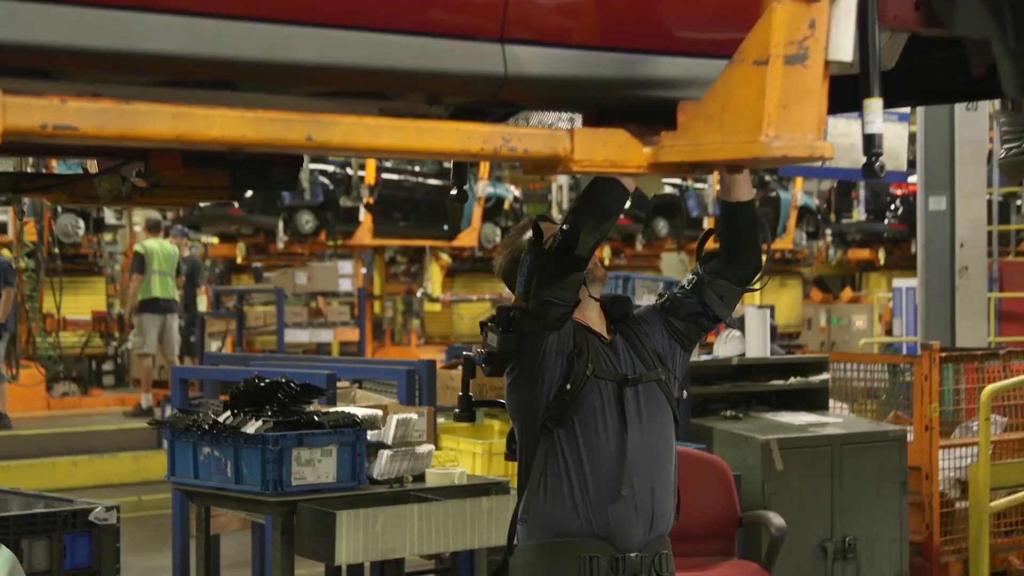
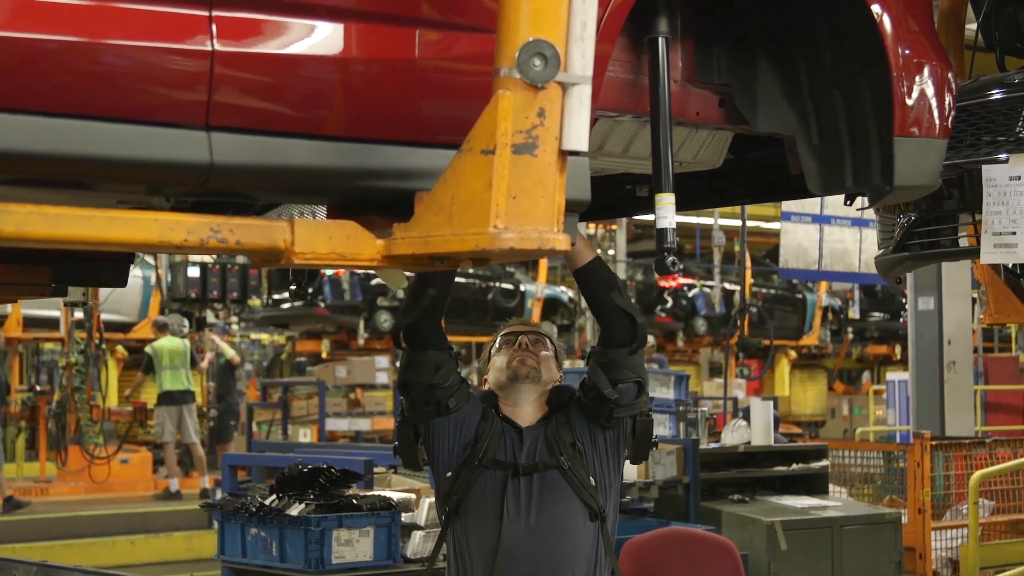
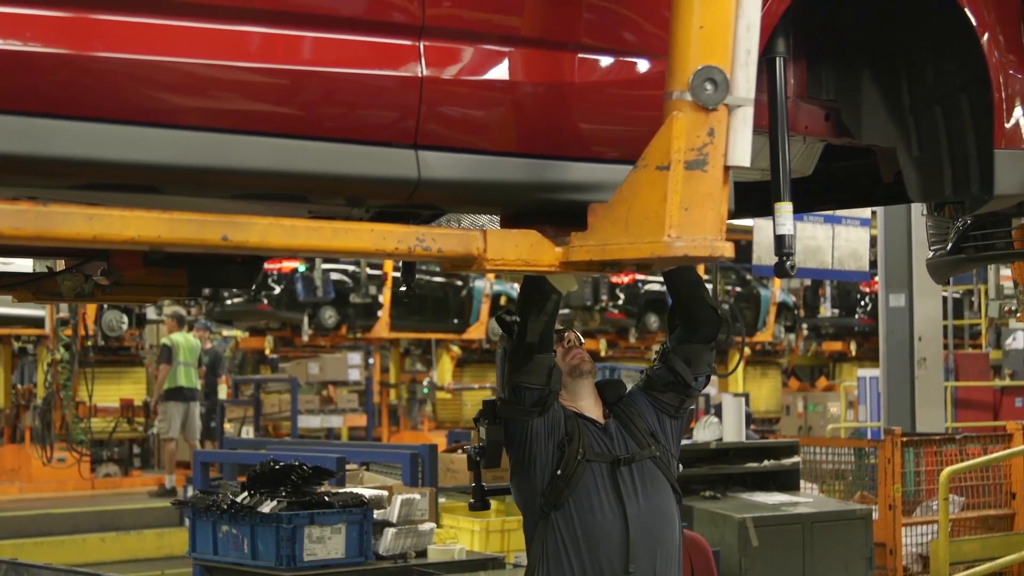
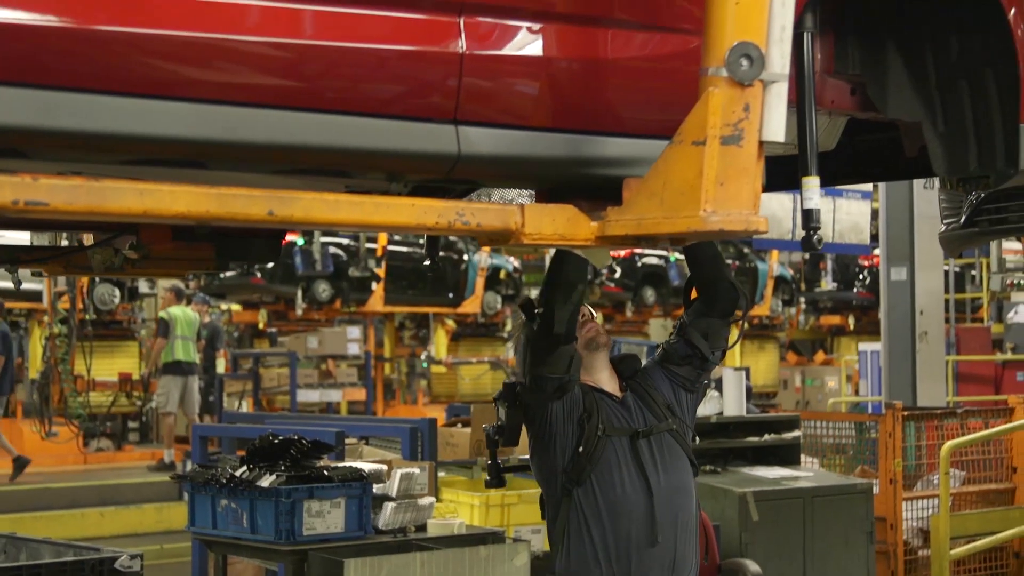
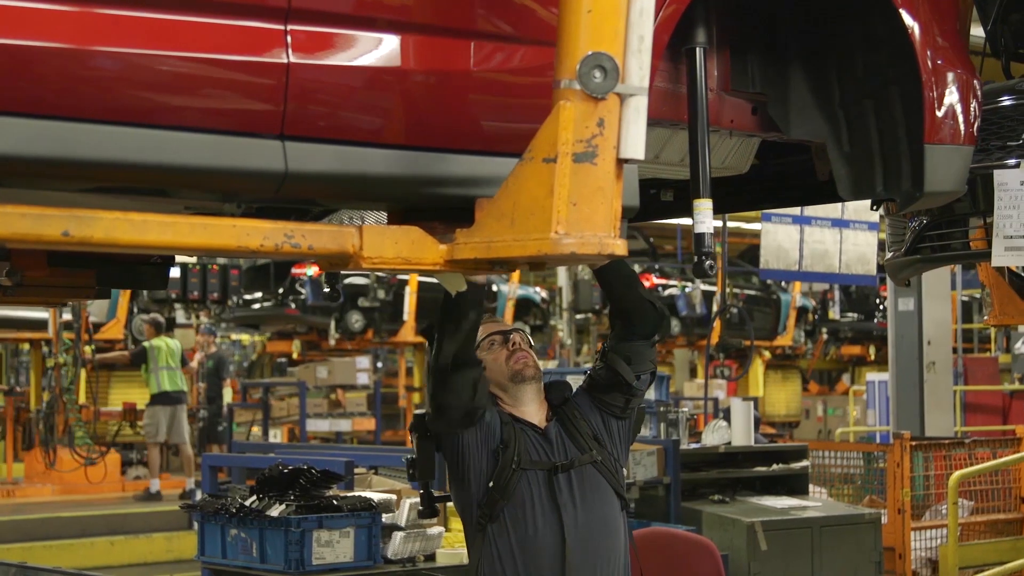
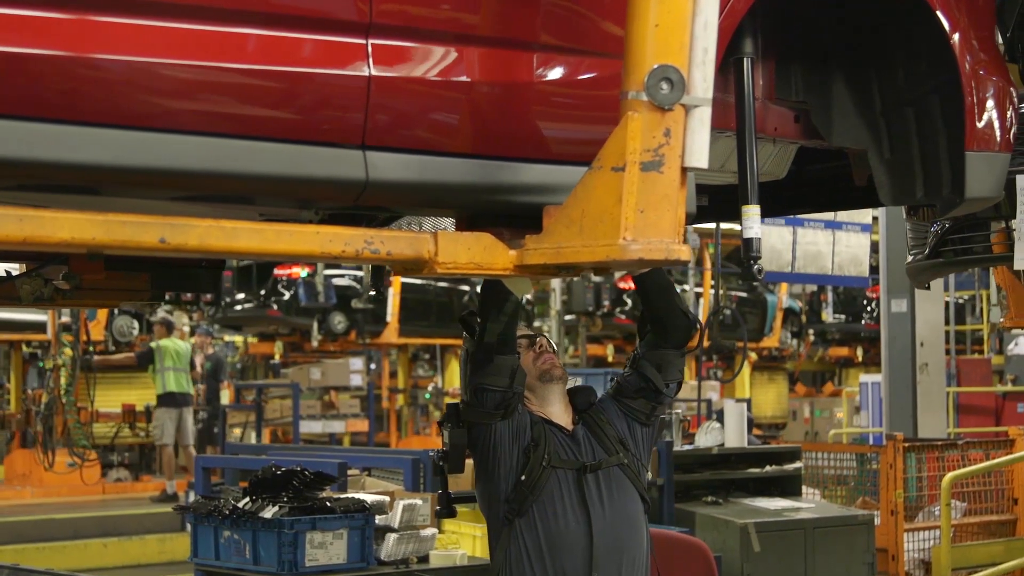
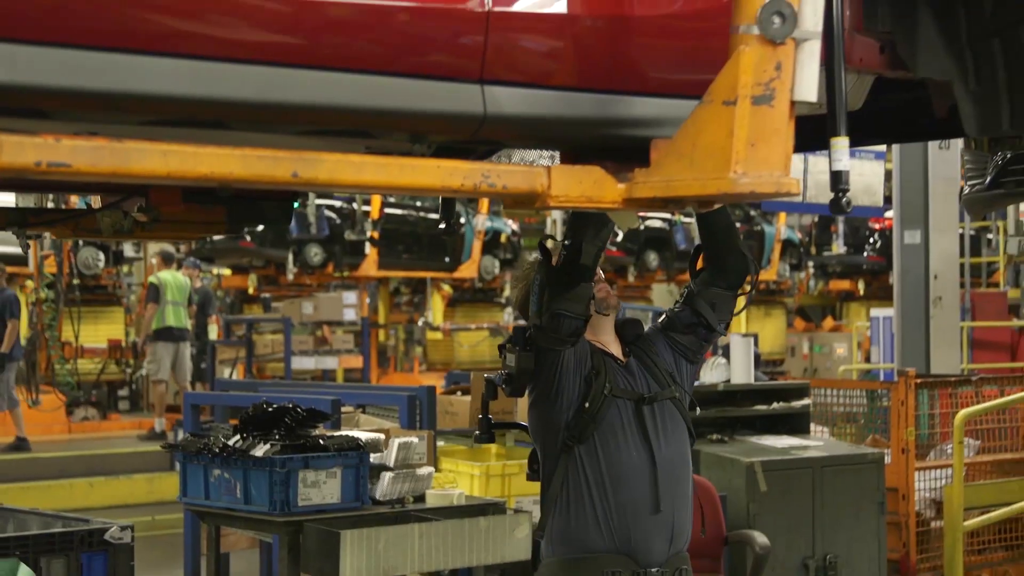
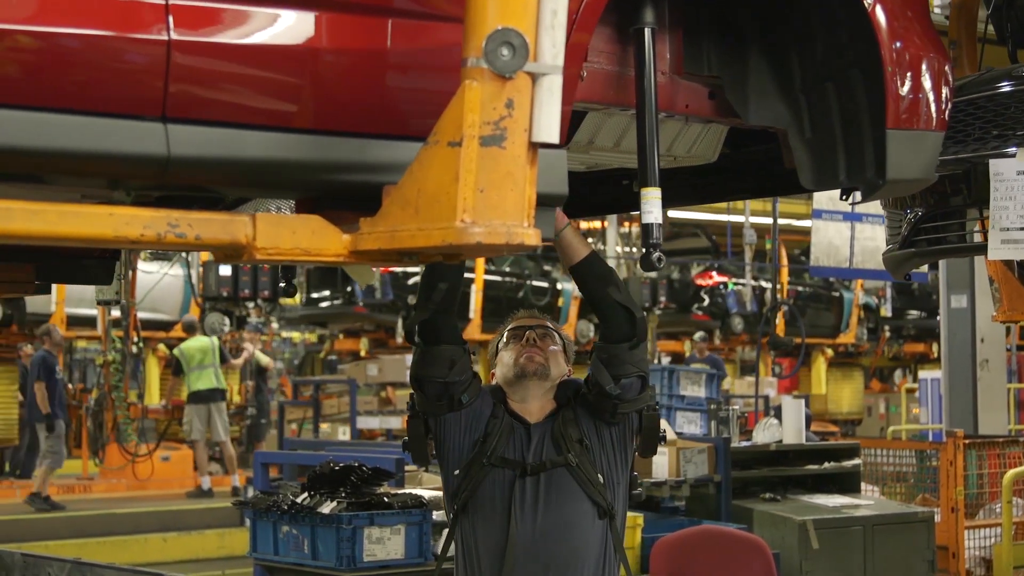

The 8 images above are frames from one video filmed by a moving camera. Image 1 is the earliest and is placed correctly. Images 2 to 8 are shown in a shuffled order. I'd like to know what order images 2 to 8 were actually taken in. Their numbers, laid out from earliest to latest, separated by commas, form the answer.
7, 4, 3, 6, 5, 2, 8
